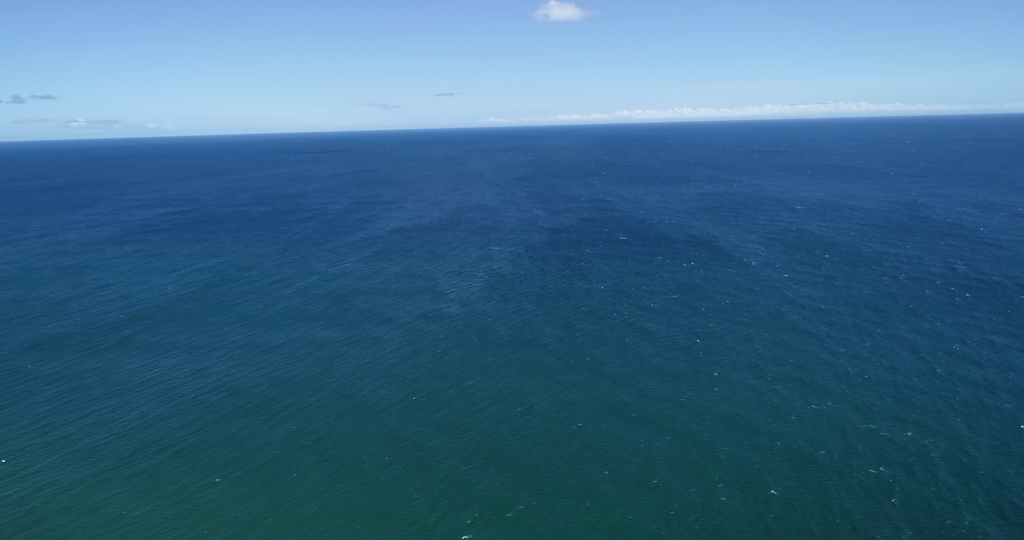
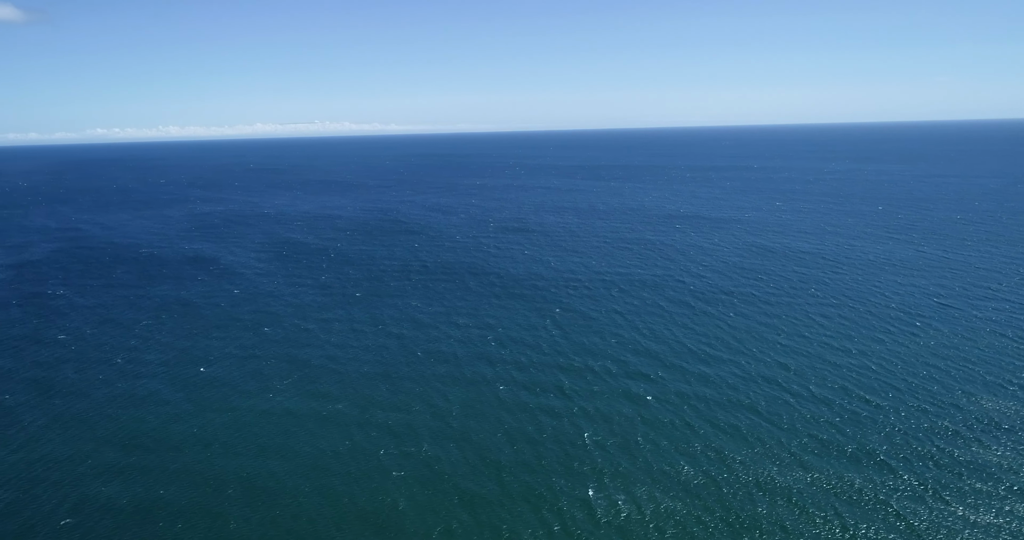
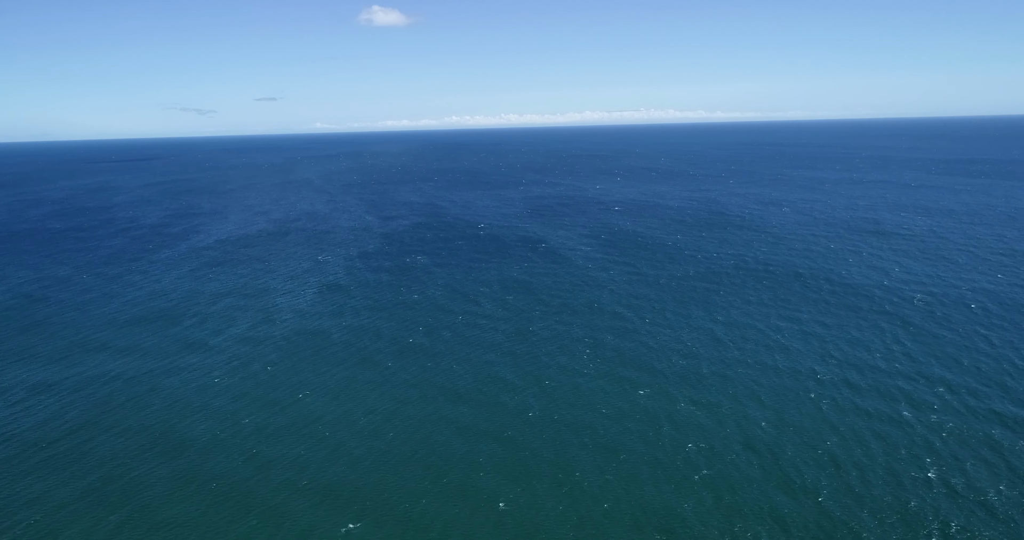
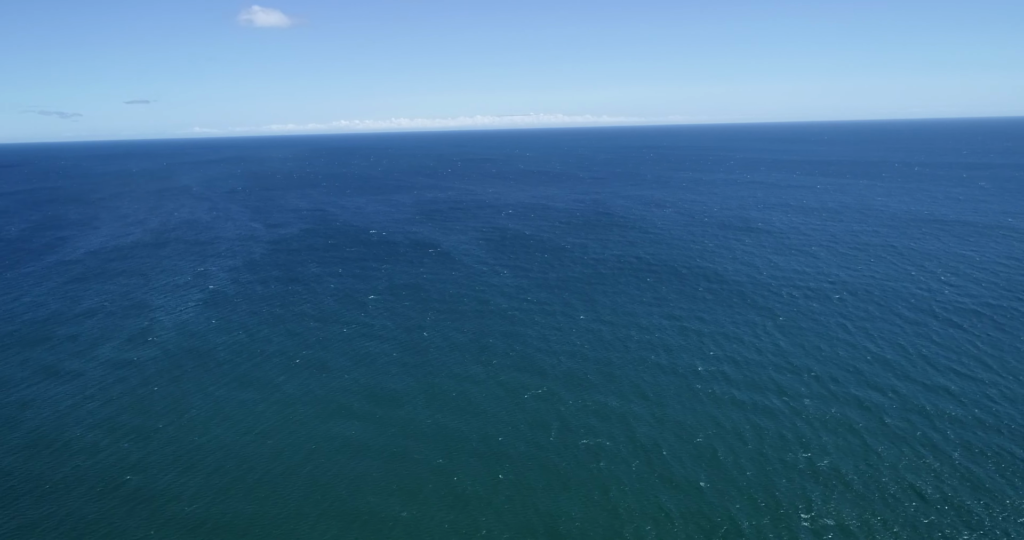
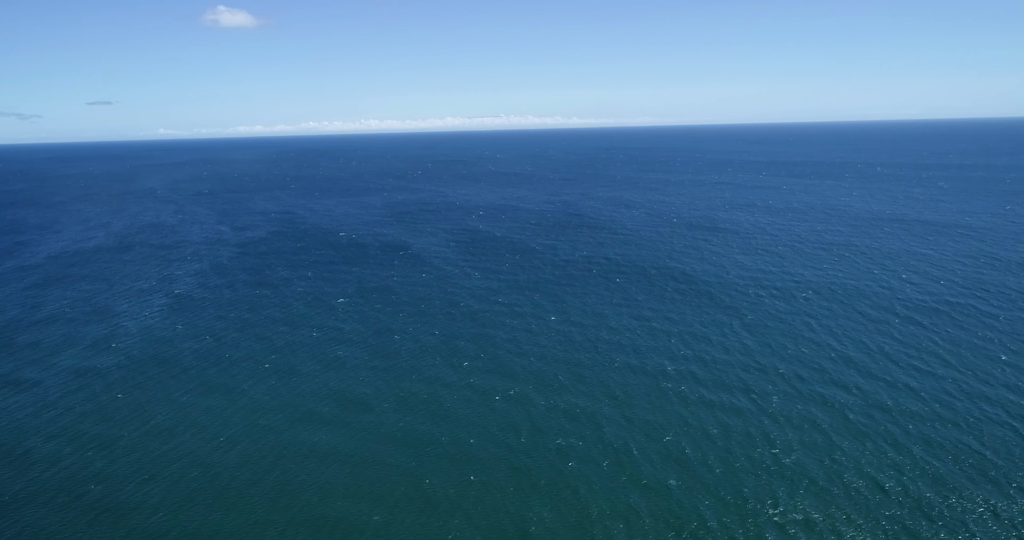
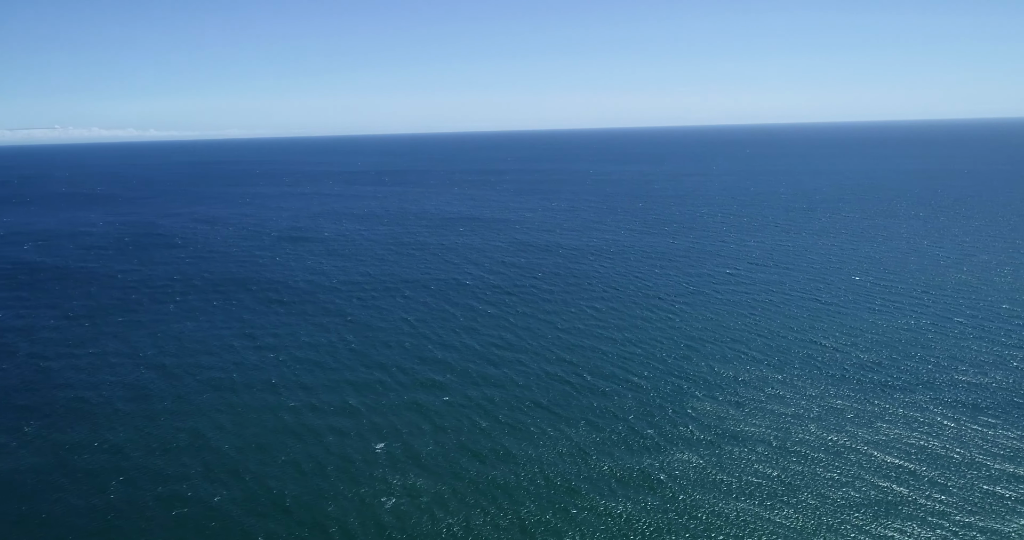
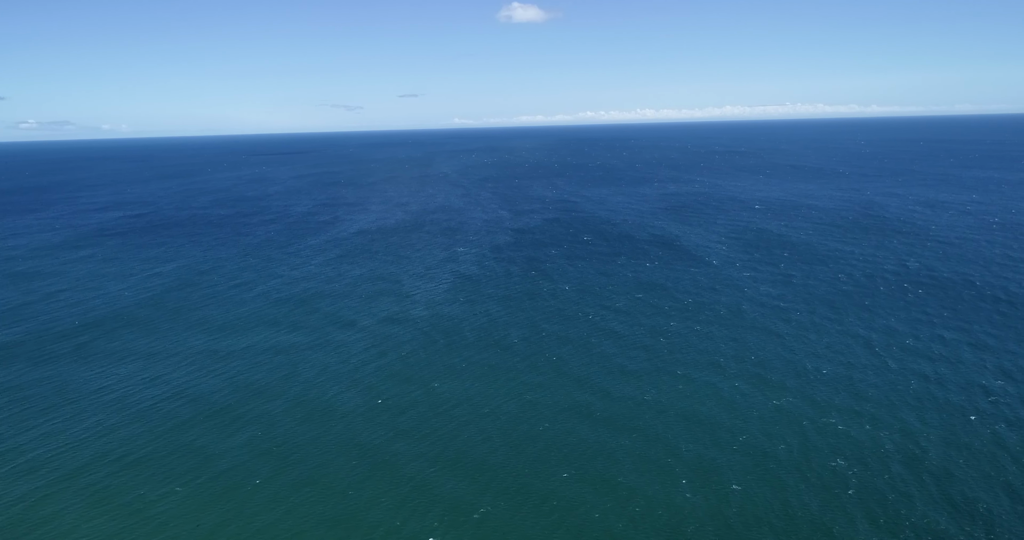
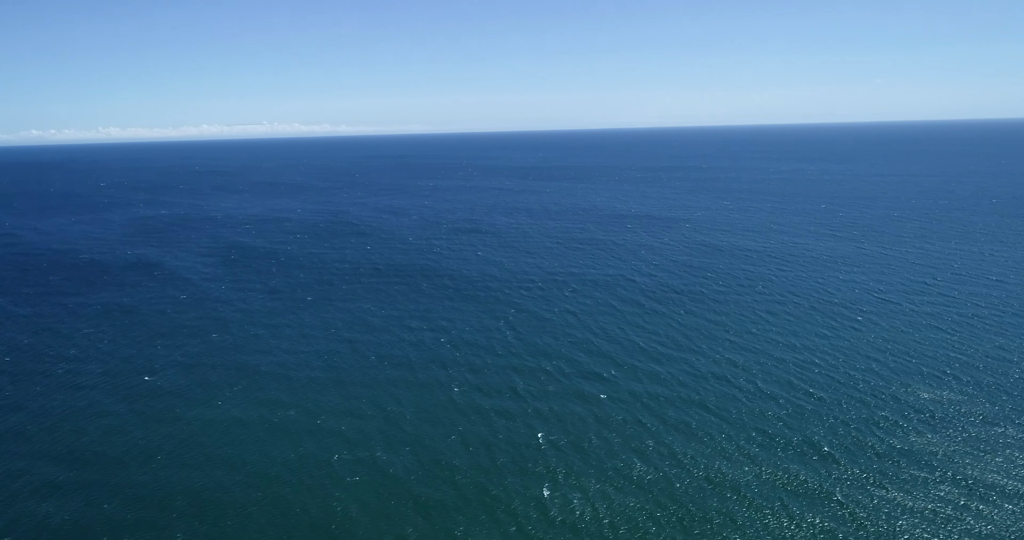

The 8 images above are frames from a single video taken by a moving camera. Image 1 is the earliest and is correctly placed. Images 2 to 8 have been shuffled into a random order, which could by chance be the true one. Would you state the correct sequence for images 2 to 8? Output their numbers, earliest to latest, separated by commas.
7, 3, 4, 5, 2, 8, 6
